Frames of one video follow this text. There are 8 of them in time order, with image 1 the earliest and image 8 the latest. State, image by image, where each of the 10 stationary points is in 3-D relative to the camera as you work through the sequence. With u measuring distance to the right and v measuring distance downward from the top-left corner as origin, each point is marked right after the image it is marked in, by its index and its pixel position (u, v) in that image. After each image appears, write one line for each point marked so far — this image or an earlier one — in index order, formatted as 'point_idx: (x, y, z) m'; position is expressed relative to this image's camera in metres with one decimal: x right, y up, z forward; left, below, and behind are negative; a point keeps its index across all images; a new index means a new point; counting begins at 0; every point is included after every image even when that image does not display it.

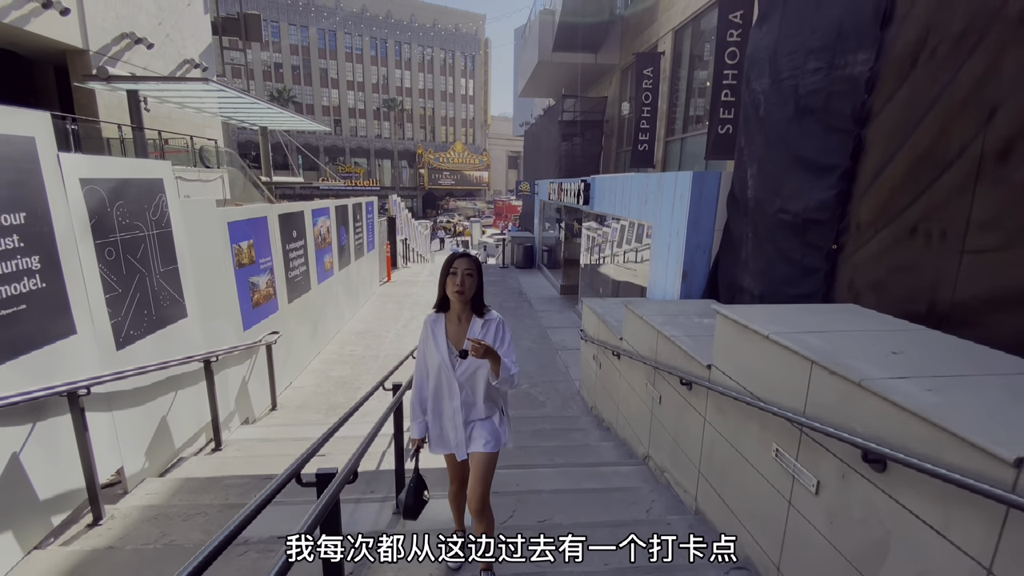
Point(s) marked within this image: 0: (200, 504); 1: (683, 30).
0: (-2.1, -1.5, +3.3) m
1: (+3.9, +5.9, +11.0) m
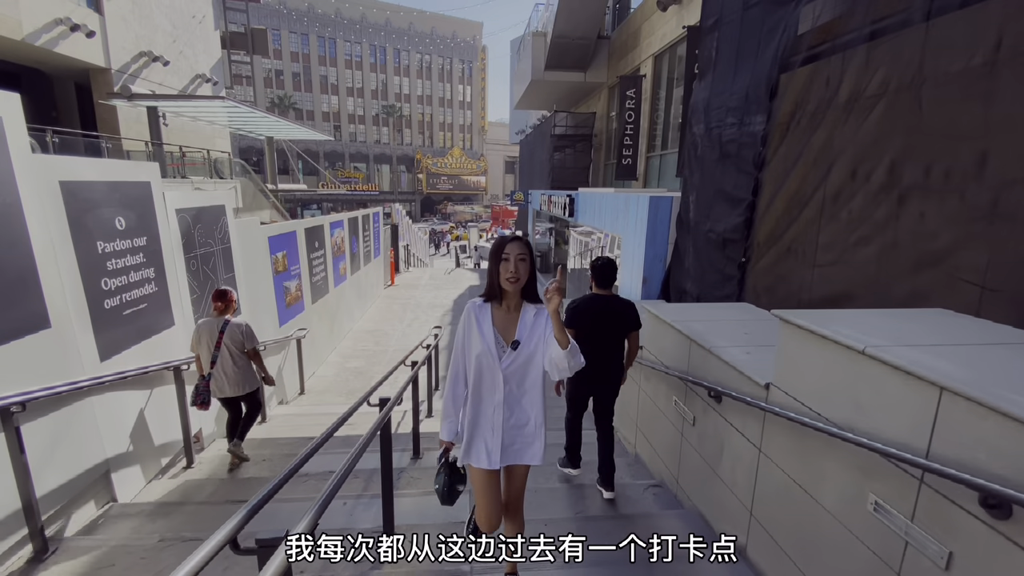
0: (-2.2, -1.5, +4.3) m
1: (+3.8, +5.9, +12.1) m
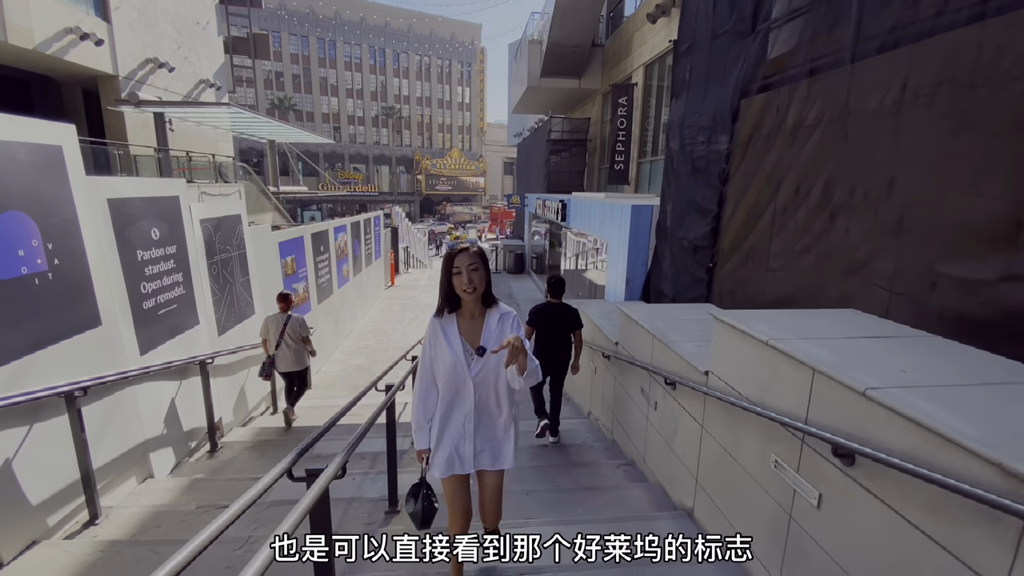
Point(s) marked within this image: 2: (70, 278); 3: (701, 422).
0: (-2.3, -1.5, +4.8) m
1: (+3.7, +5.8, +12.6) m
2: (-2.9, +0.1, +3.1) m
3: (+1.1, -0.8, +2.8) m
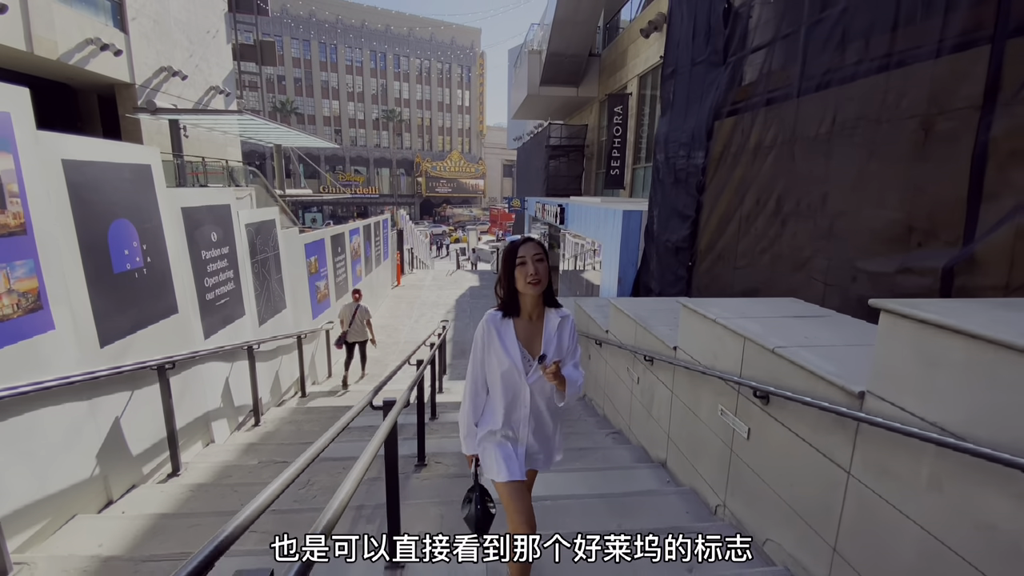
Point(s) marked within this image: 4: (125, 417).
0: (-2.3, -1.5, +5.5) m
1: (+3.7, +5.8, +13.3) m
2: (-2.8, +0.1, +3.8) m
3: (+1.2, -0.7, +3.5) m
4: (-2.8, -0.9, +3.5) m
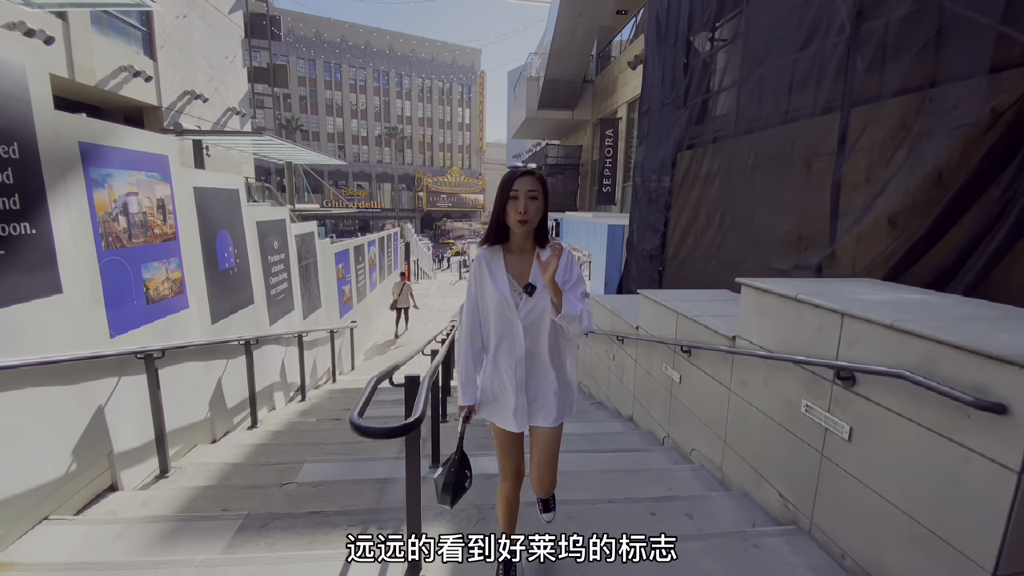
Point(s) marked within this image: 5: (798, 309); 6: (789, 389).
0: (-2.3, -1.5, +6.6) m
1: (+3.7, +5.6, +14.6) m
2: (-2.8, +0.2, +5.0) m
3: (+1.2, -0.7, +4.7) m
4: (-2.8, -0.9, +4.6) m
5: (+1.5, -0.1, +2.5) m
6: (+1.5, -0.6, +2.6) m
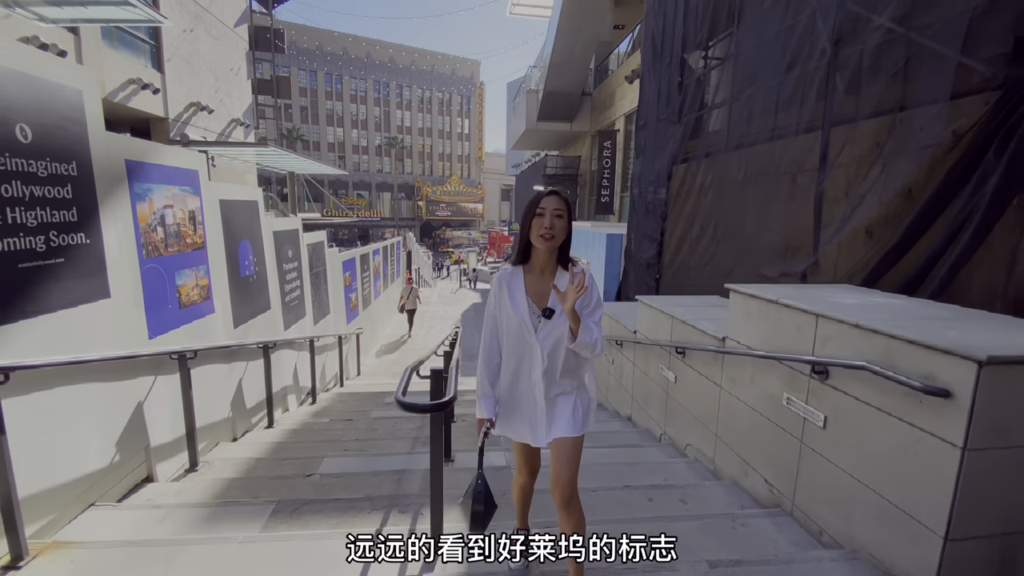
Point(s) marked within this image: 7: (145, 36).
0: (-2.2, -1.6, +6.8) m
1: (+3.7, +5.4, +15.0) m
2: (-2.8, +0.1, +5.3) m
3: (+1.3, -0.7, +4.9) m
4: (-2.7, -0.9, +4.9) m
5: (+1.6, -0.1, +2.8) m
6: (+1.6, -0.6, +2.9) m
7: (-11.5, +7.9, +15.0) m
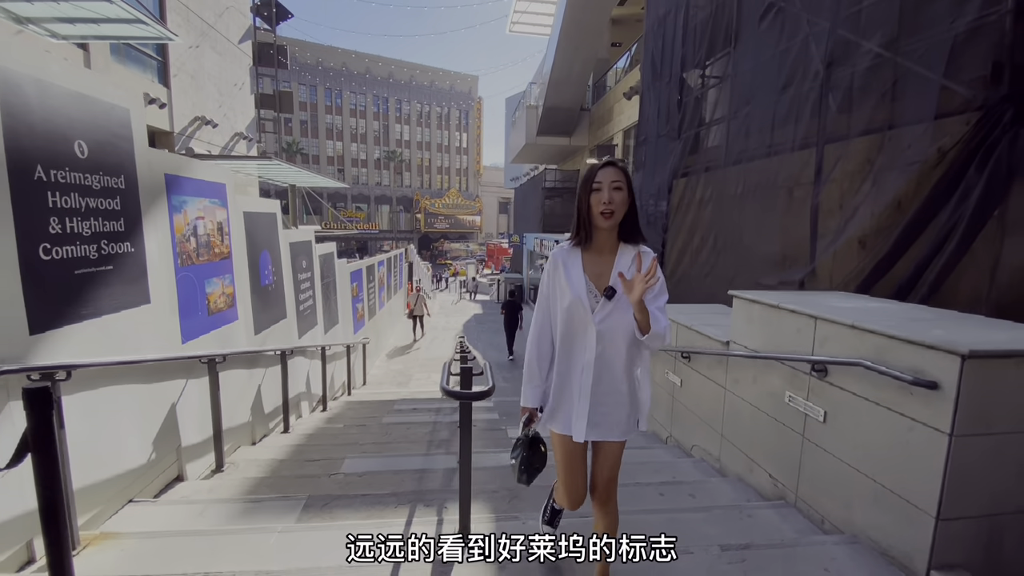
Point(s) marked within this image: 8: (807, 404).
0: (-2.1, -1.7, +6.9) m
1: (+3.7, +5.0, +15.4) m
2: (-2.7, 0.0, +5.4) m
3: (+1.4, -0.8, +5.1) m
4: (-2.6, -1.0, +5.0) m
5: (+1.7, -0.2, +3.0) m
6: (+1.7, -0.6, +3.1) m
7: (-11.5, +7.6, +15.4) m
8: (+1.7, -0.7, +2.8) m
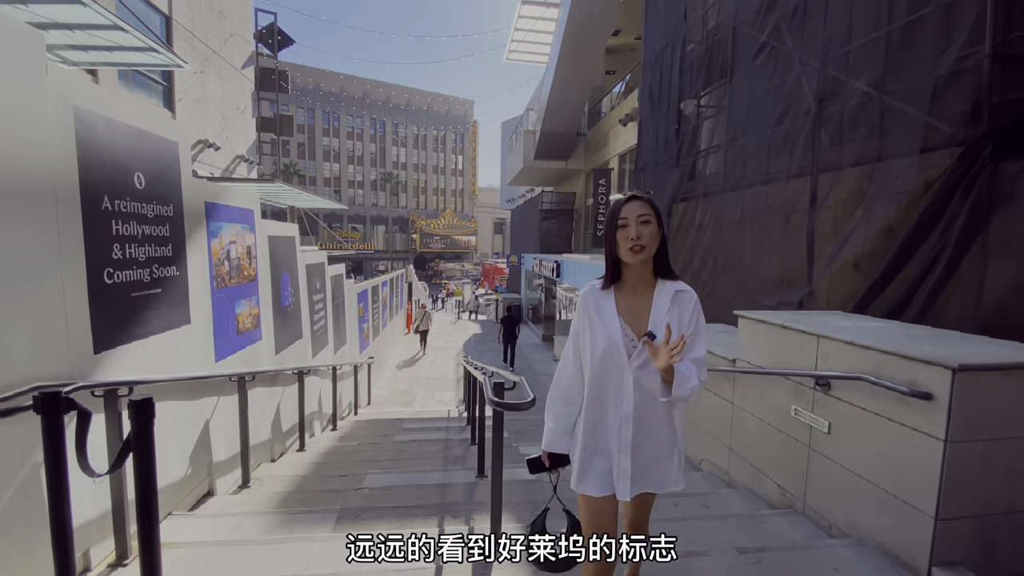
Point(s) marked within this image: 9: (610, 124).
0: (-2.0, -2.0, +7.1) m
1: (+3.7, +4.4, +15.9) m
2: (-2.5, -0.2, +5.6) m
3: (+1.5, -1.1, +5.3) m
4: (-2.5, -1.3, +5.2) m
5: (+1.8, -0.3, +3.2) m
6: (+1.8, -0.8, +3.3) m
7: (-11.5, +6.9, +15.7) m
8: (+1.9, -0.8, +3.0) m
9: (+3.4, +5.7, +16.7) m
